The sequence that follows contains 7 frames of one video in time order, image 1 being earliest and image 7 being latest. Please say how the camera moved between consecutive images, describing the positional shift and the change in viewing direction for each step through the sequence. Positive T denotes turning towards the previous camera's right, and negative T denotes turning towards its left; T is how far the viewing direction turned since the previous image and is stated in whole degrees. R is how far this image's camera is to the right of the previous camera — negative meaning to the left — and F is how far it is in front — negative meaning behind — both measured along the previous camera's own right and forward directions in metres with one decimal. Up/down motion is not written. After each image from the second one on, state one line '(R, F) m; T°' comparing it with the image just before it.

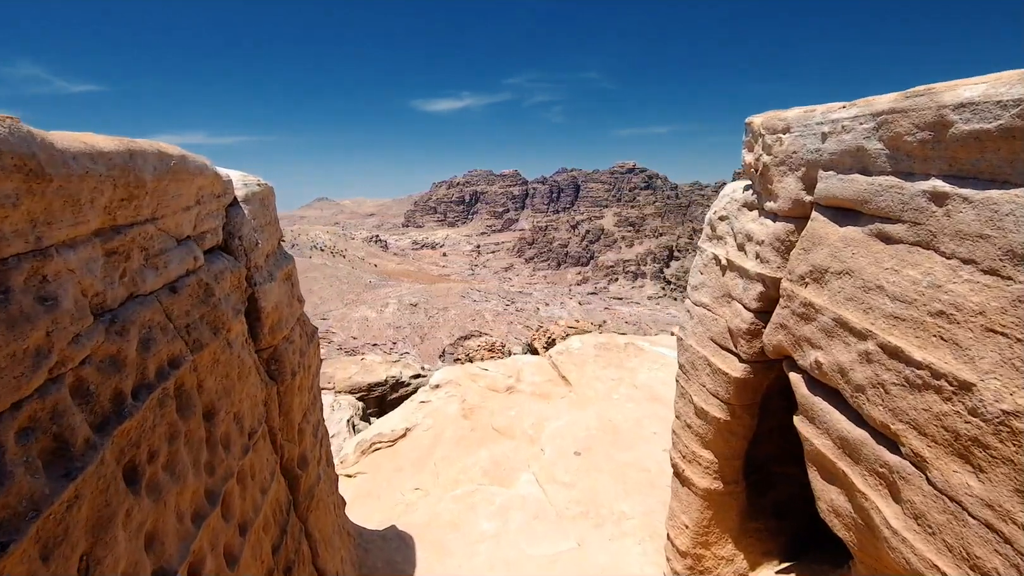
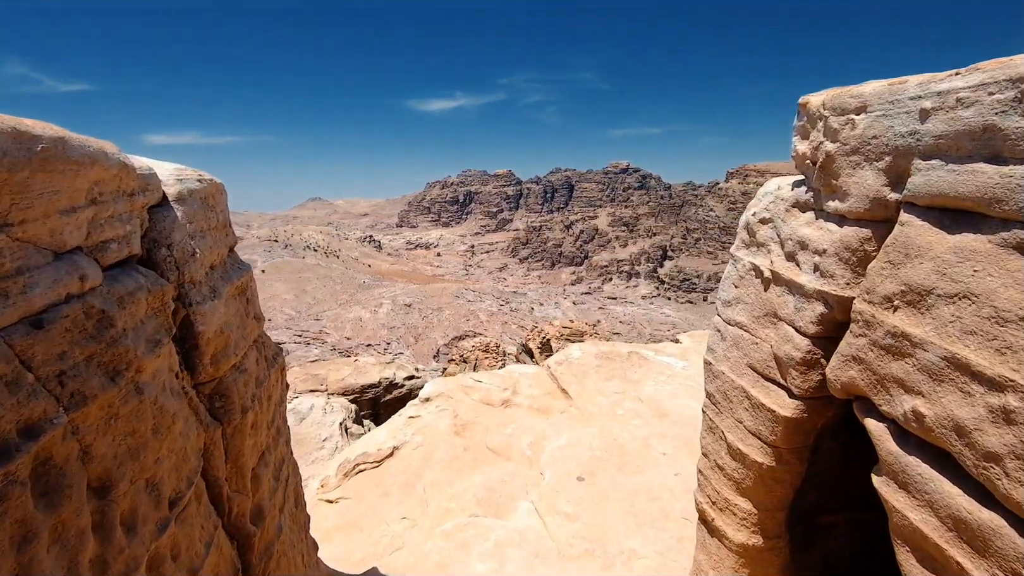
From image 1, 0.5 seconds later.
(0.0, +0.4) m; +1°
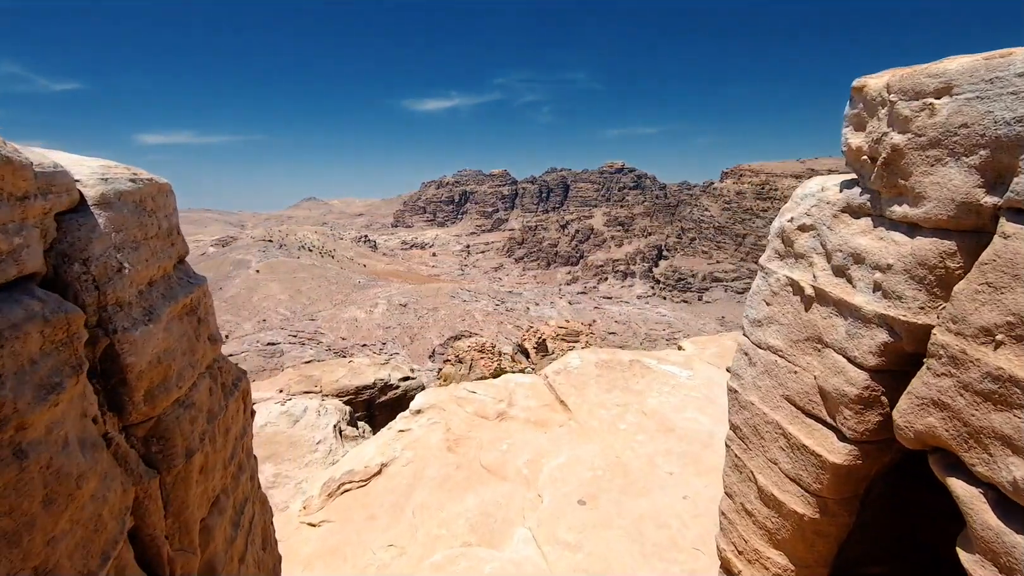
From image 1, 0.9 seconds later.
(0.0, +0.3) m; +1°
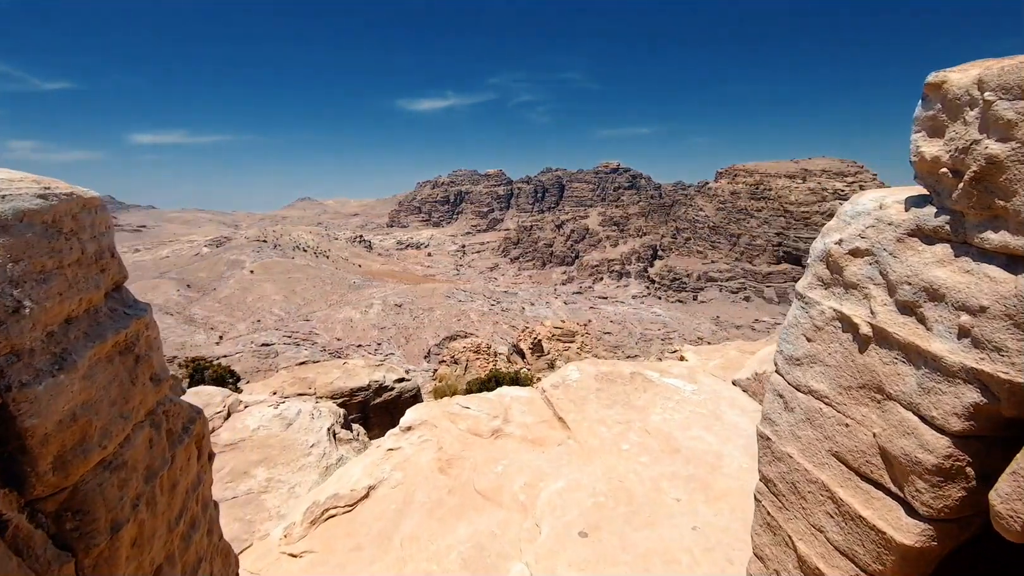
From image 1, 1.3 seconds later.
(0.0, +0.3) m; +1°
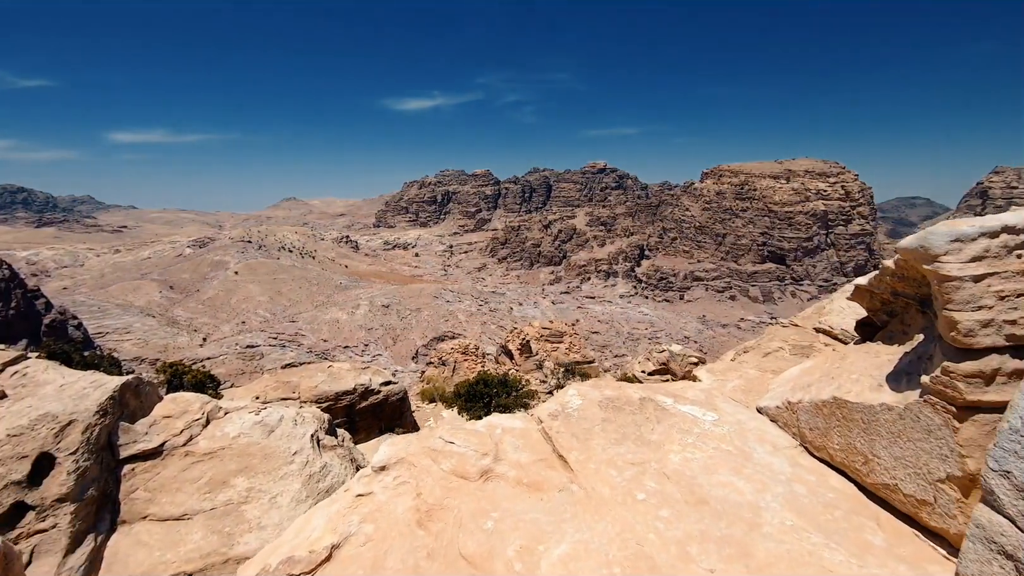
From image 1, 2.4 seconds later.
(0.0, +0.8) m; +2°
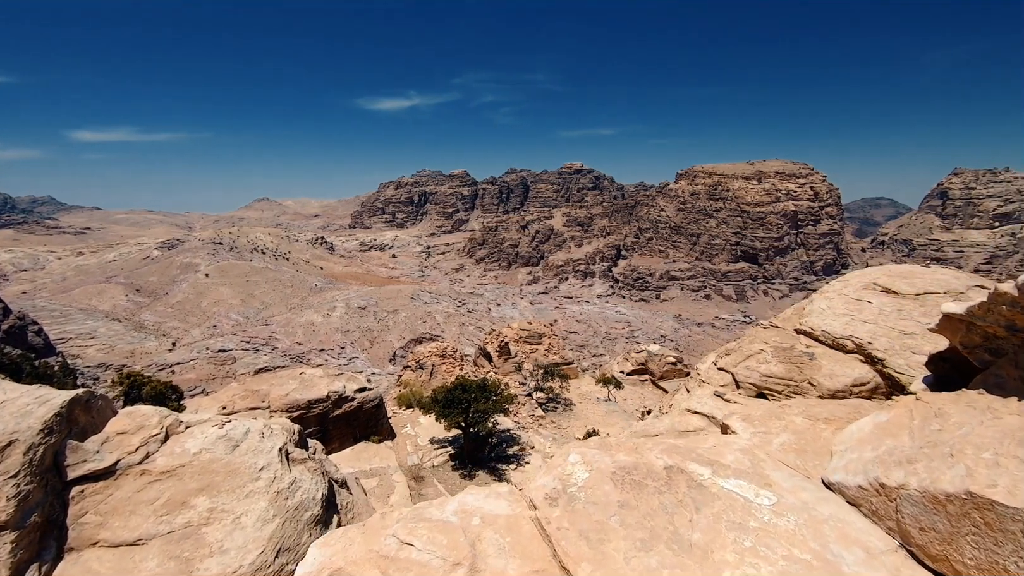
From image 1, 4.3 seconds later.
(0.0, +1.3) m; +3°
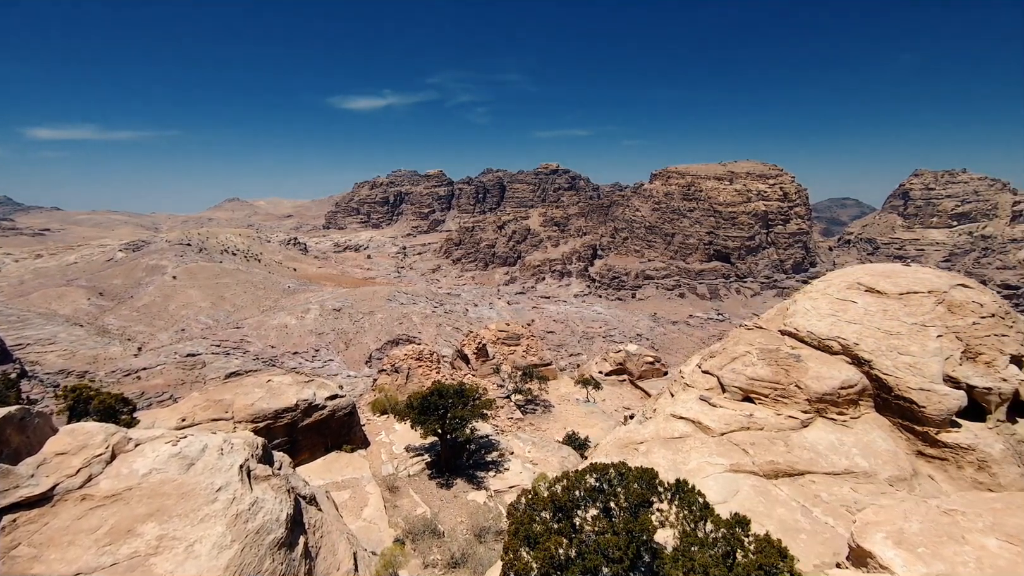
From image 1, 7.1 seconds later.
(0.0, +2.0) m; +3°
